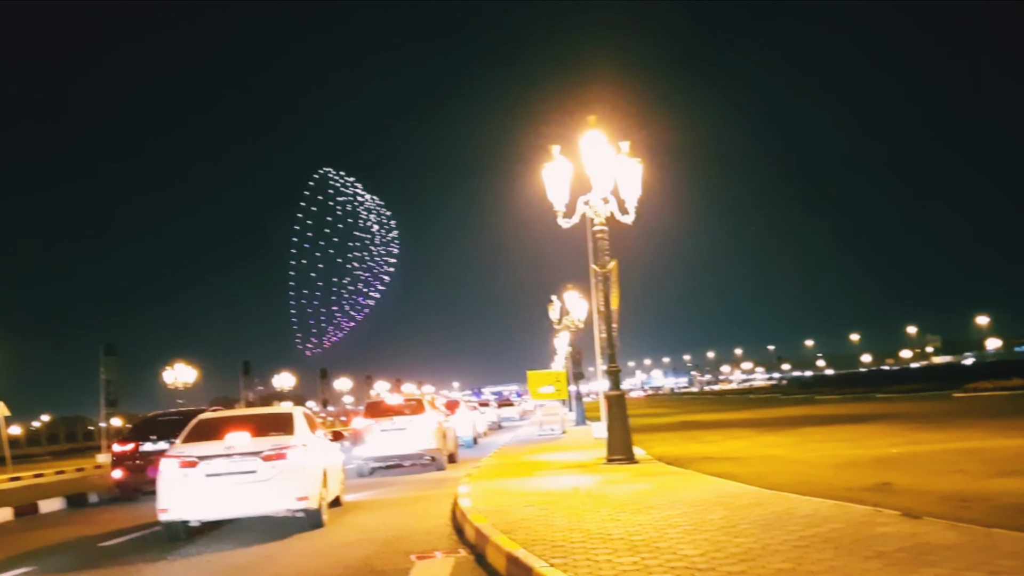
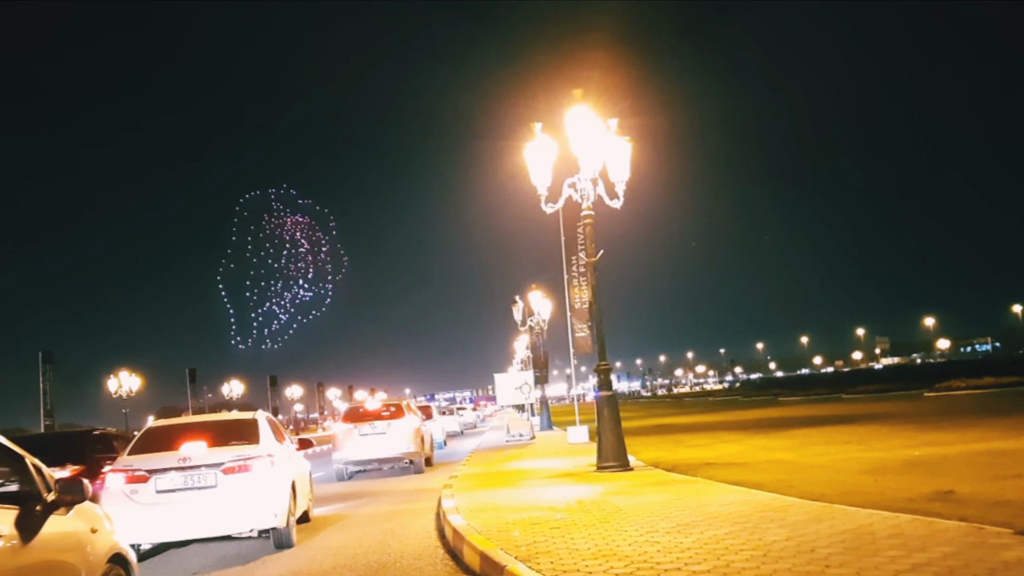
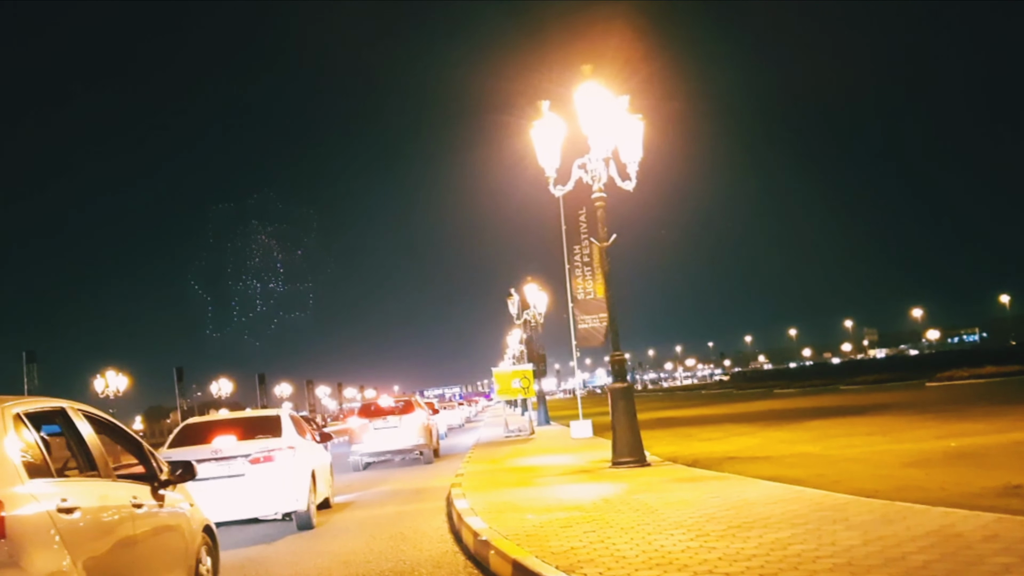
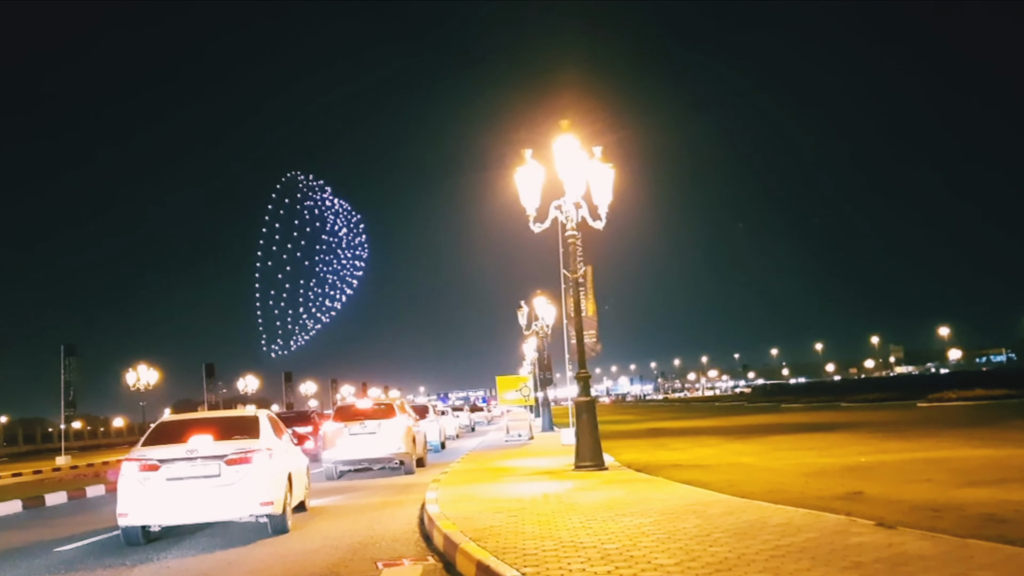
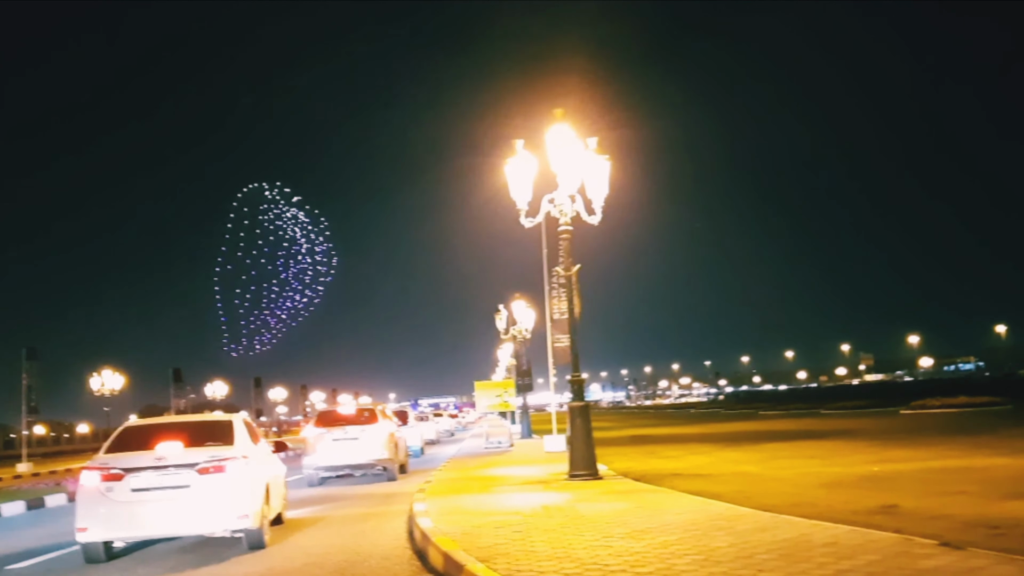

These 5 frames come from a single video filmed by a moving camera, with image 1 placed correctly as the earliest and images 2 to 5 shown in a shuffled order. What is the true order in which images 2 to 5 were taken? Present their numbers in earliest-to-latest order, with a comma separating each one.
4, 5, 2, 3
